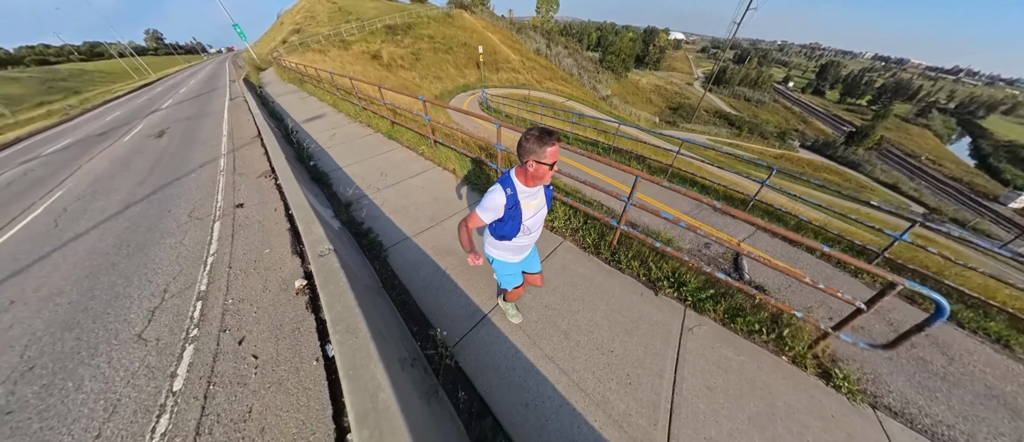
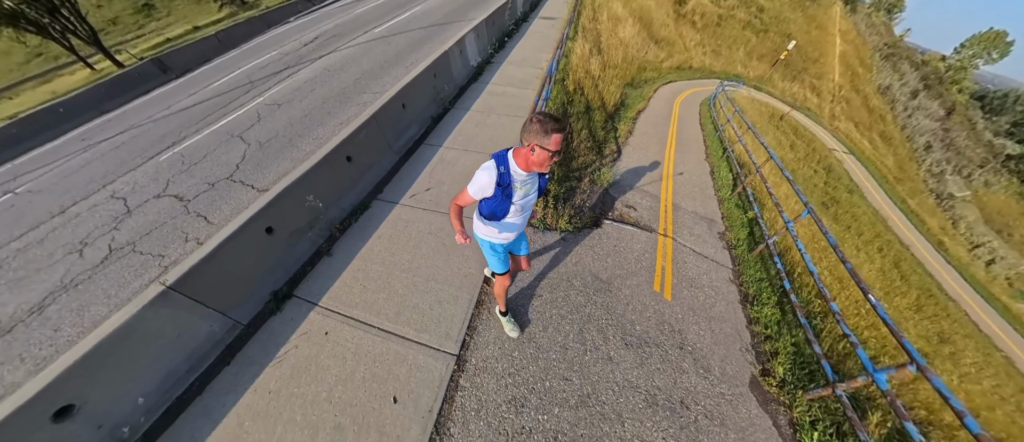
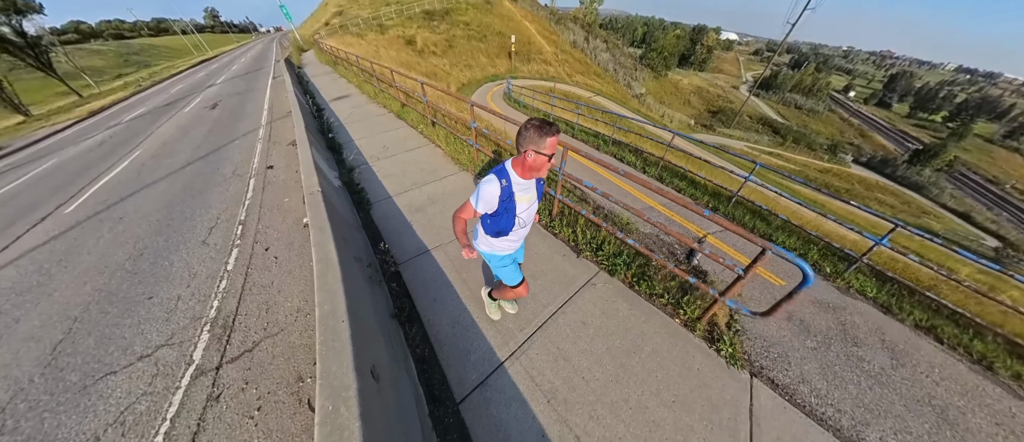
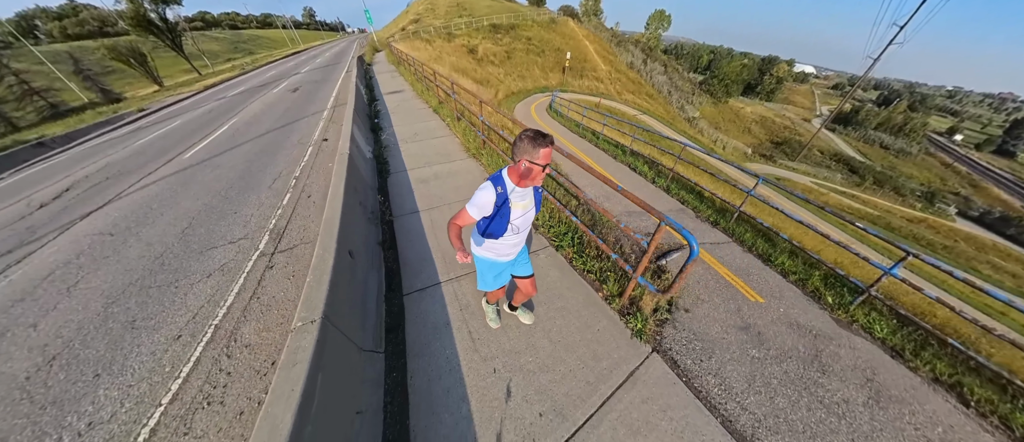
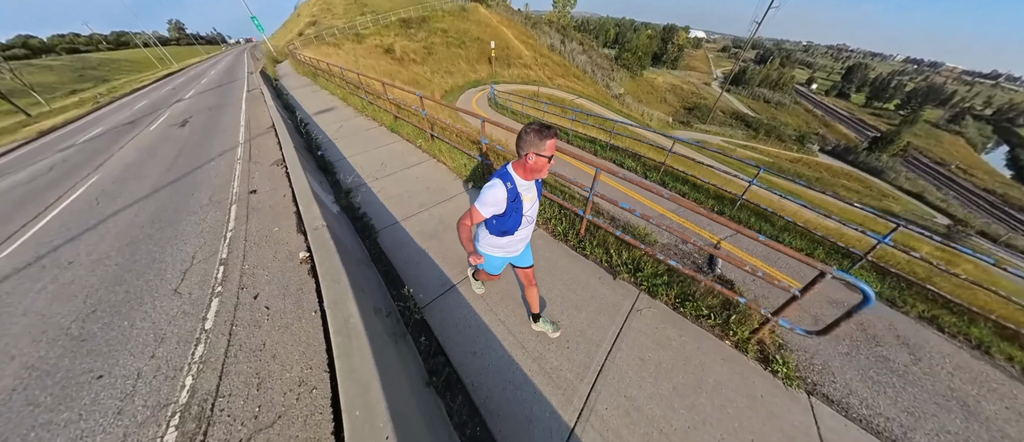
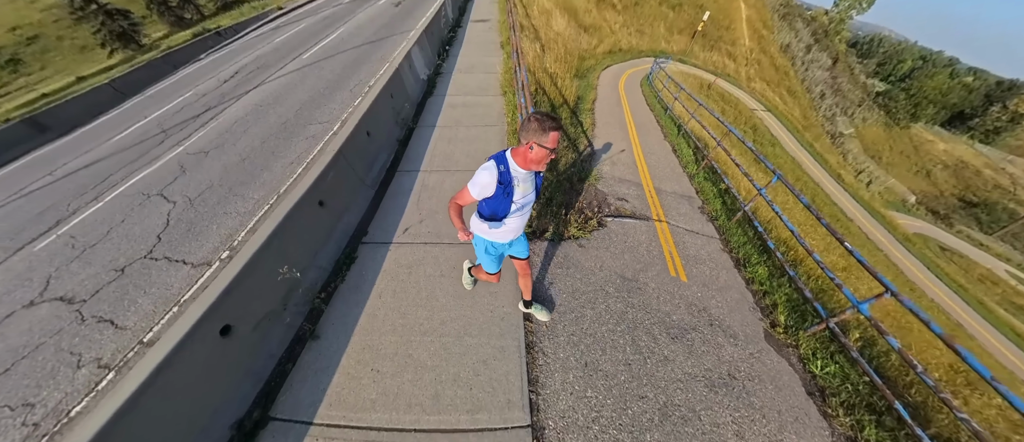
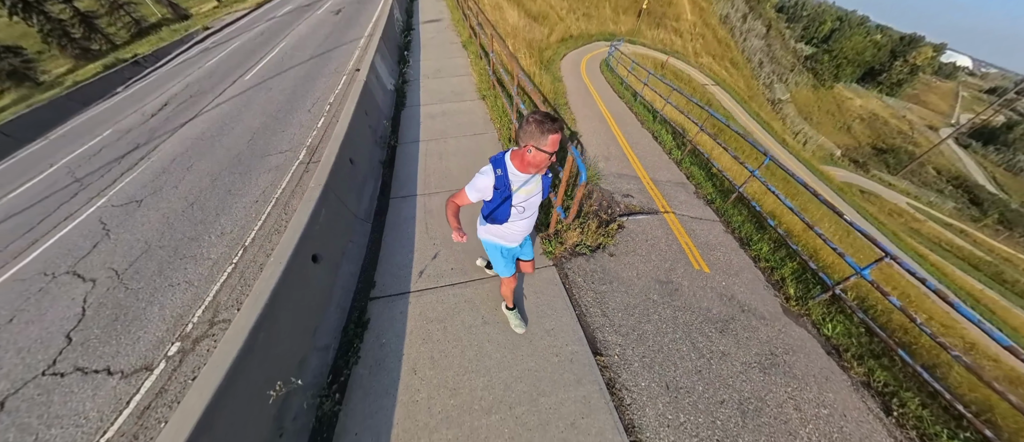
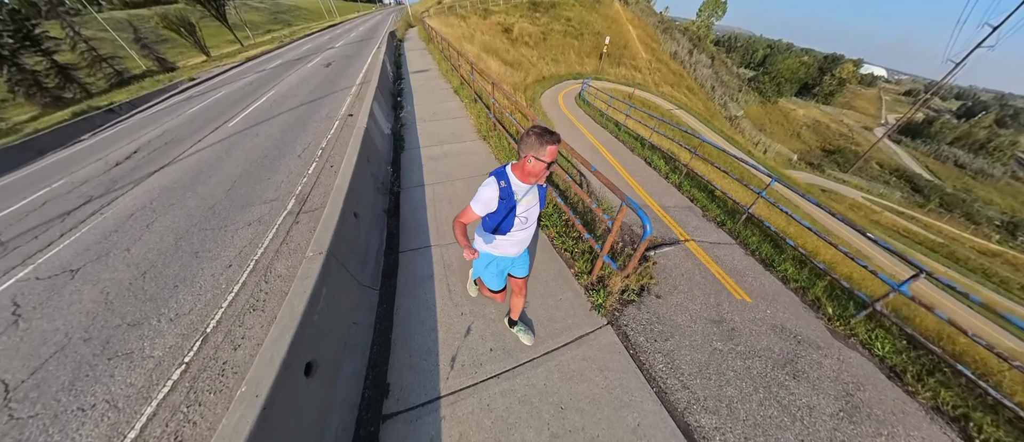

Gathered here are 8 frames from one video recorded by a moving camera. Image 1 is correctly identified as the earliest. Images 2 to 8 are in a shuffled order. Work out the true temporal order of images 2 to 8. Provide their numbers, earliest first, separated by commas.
5, 3, 4, 8, 7, 6, 2
